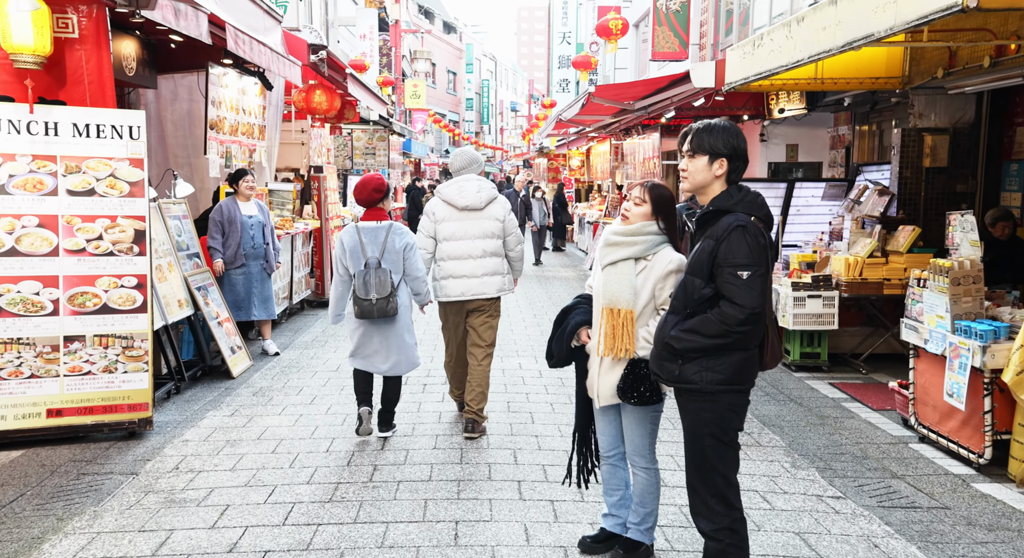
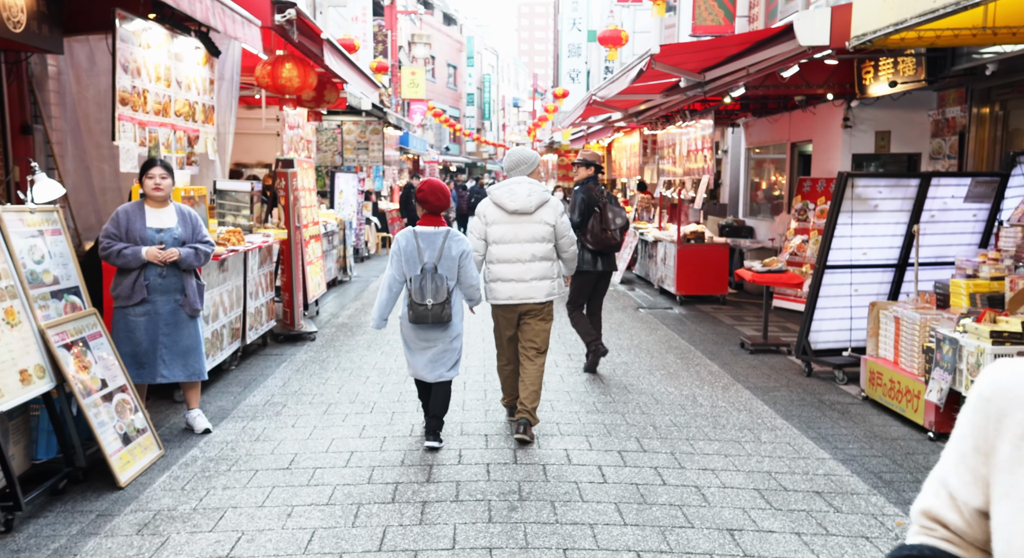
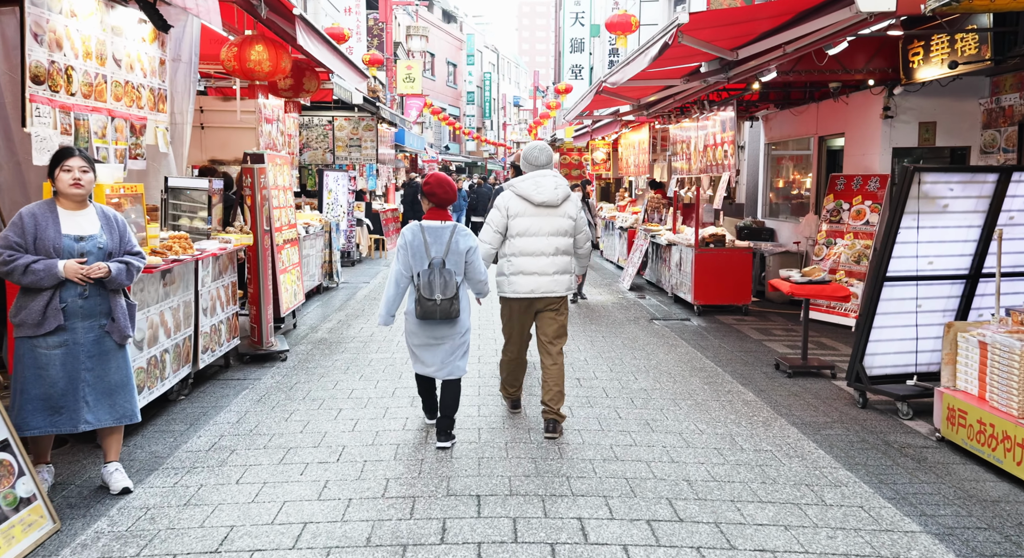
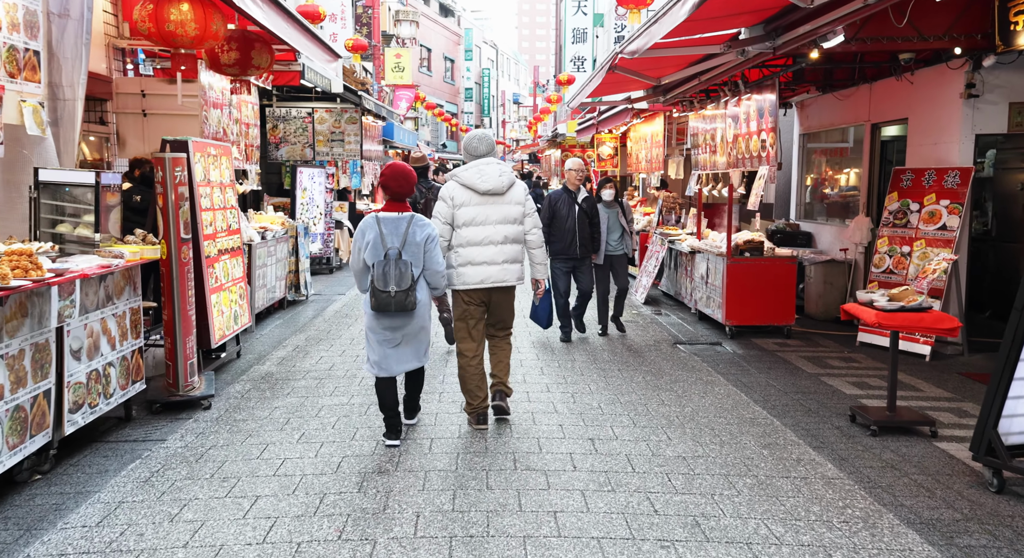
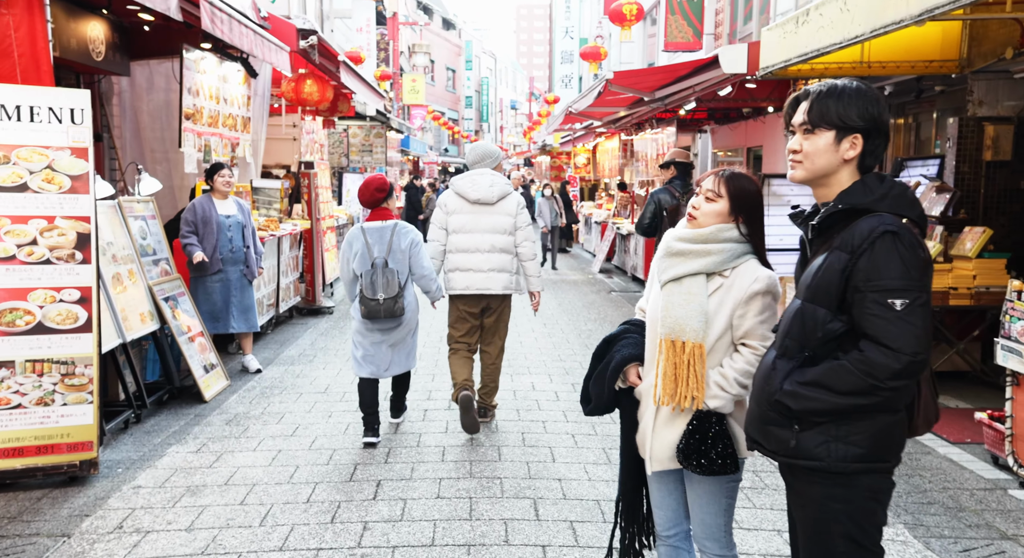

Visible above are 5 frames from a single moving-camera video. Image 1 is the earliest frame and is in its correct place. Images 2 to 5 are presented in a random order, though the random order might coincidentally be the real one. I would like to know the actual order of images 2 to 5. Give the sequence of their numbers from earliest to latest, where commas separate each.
5, 2, 3, 4
